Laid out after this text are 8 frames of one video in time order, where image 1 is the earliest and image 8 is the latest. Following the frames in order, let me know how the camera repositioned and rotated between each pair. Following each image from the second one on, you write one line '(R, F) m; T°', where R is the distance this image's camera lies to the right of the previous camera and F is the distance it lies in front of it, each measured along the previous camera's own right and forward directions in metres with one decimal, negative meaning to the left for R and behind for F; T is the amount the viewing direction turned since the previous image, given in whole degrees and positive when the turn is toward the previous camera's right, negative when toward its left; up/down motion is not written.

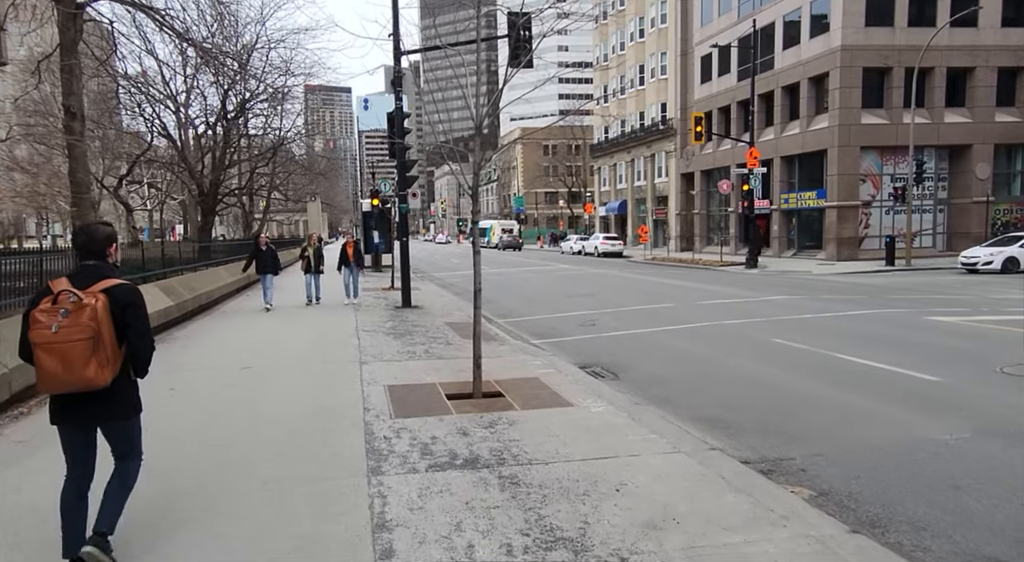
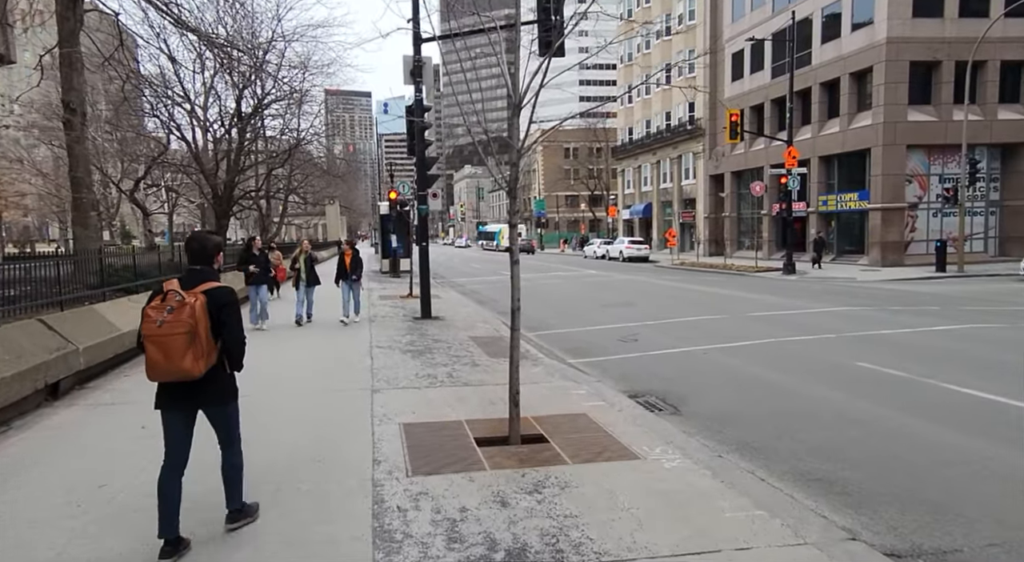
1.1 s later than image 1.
(-0.2, +1.3) m; -2°
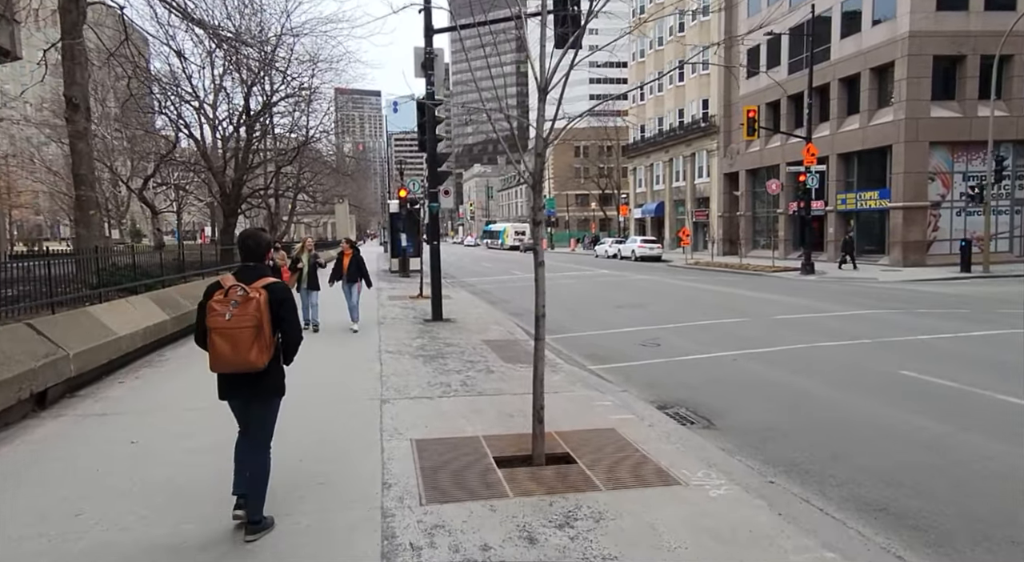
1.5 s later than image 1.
(-0.1, +0.5) m; -1°
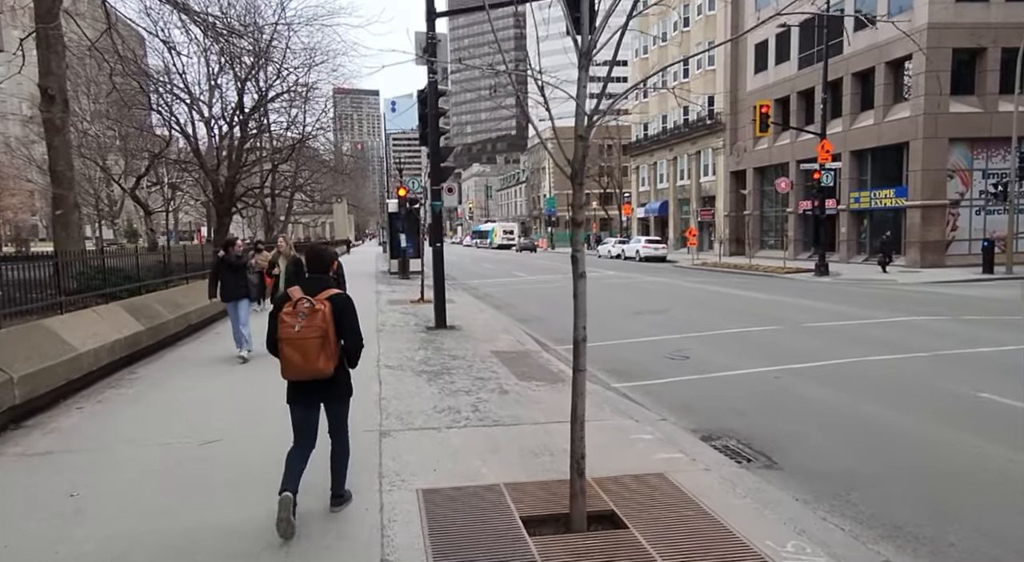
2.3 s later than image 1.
(-0.2, +0.9) m; 0°
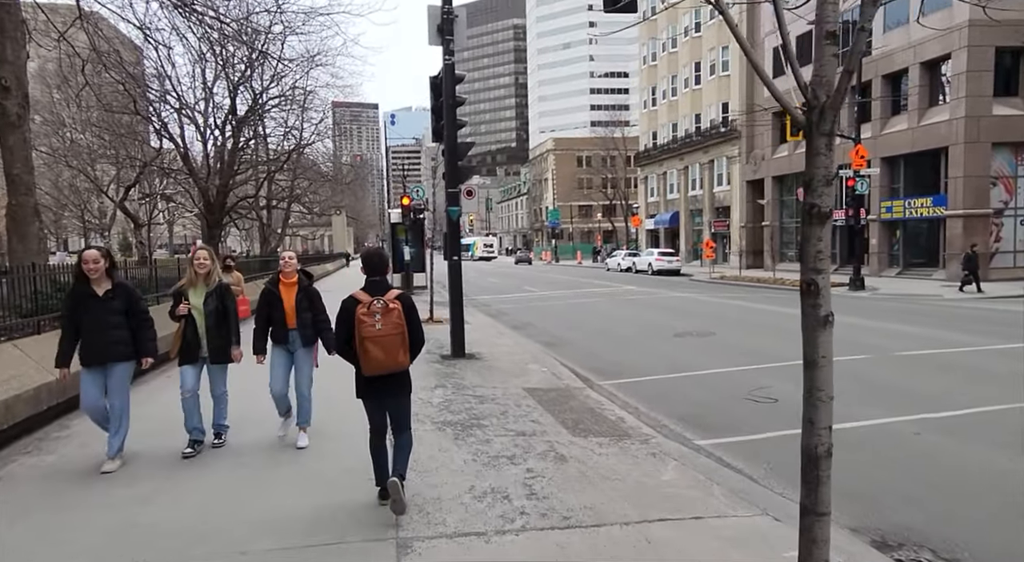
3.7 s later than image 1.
(-0.4, +1.8) m; 0°
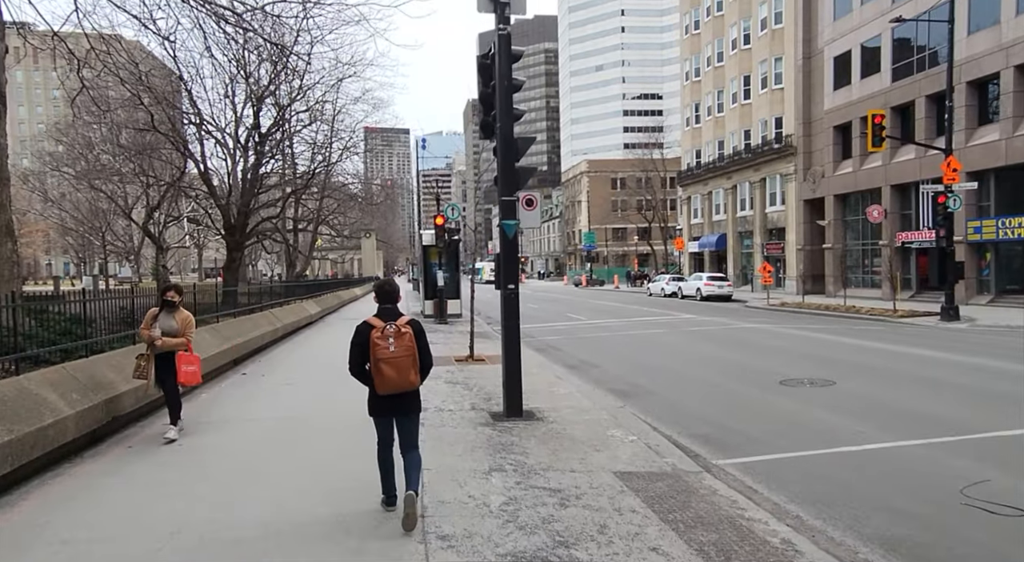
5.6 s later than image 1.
(-0.5, +2.3) m; -2°
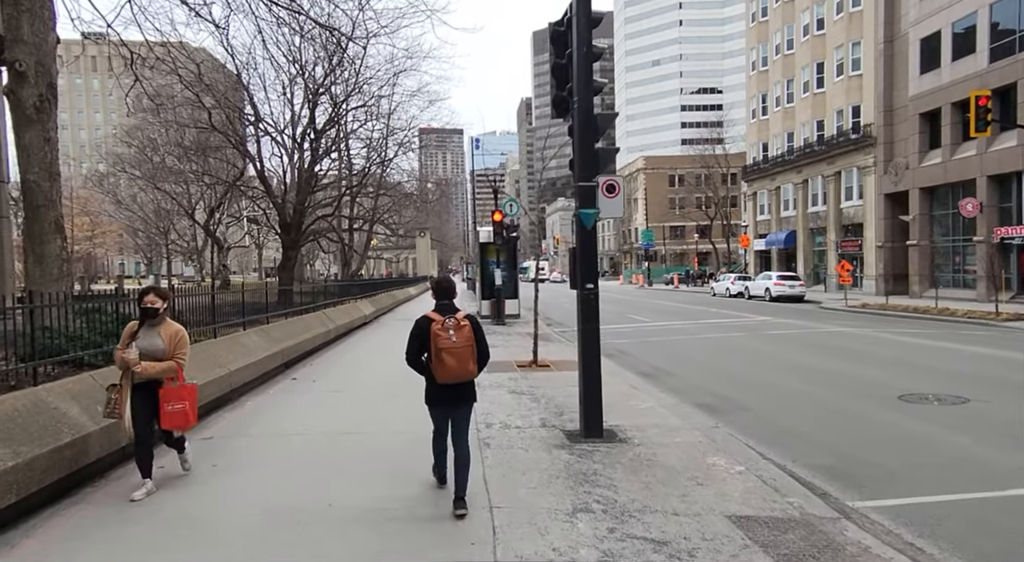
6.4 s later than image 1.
(-0.2, +1.0) m; -4°
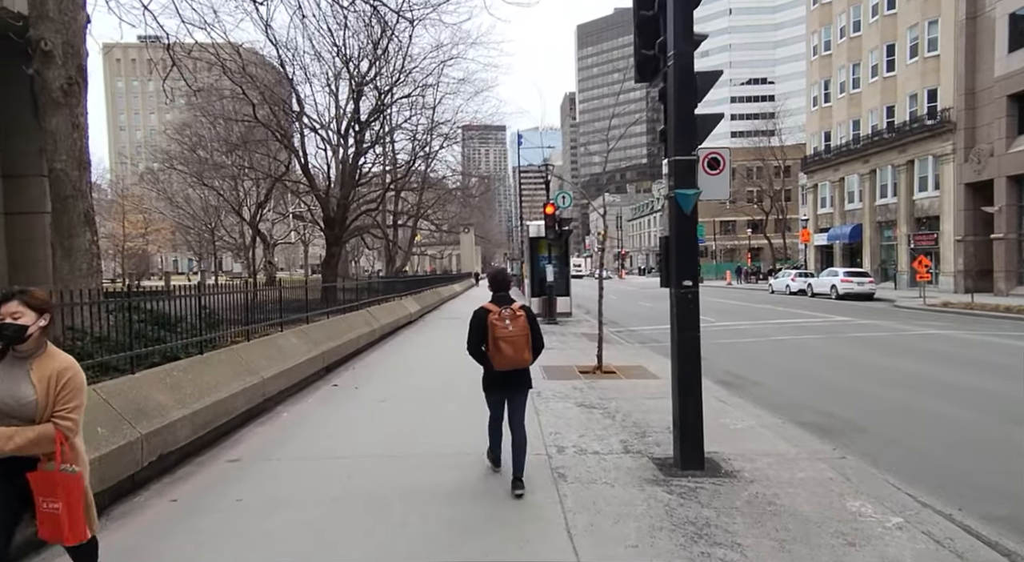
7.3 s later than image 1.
(-0.3, +1.2) m; -3°
